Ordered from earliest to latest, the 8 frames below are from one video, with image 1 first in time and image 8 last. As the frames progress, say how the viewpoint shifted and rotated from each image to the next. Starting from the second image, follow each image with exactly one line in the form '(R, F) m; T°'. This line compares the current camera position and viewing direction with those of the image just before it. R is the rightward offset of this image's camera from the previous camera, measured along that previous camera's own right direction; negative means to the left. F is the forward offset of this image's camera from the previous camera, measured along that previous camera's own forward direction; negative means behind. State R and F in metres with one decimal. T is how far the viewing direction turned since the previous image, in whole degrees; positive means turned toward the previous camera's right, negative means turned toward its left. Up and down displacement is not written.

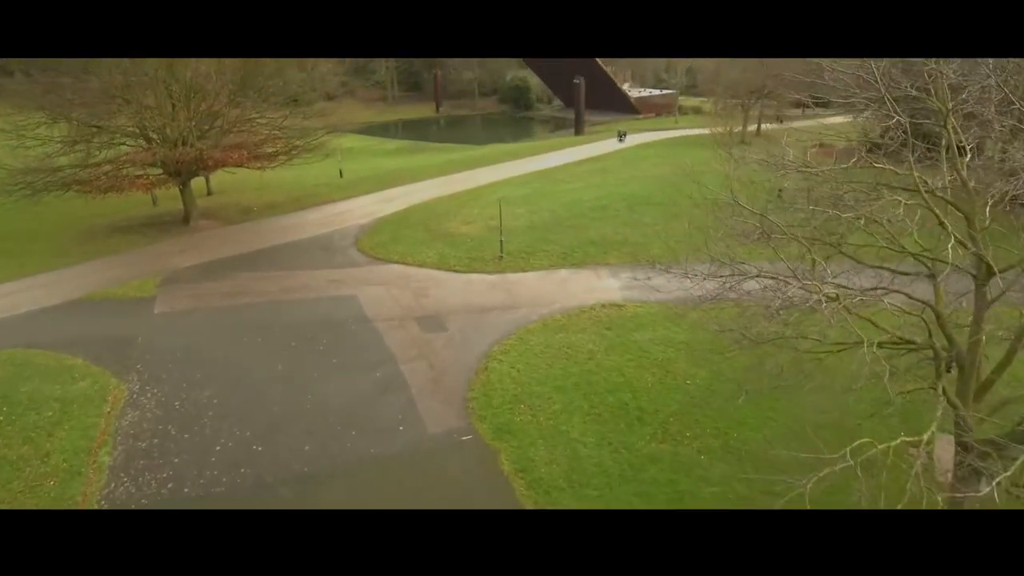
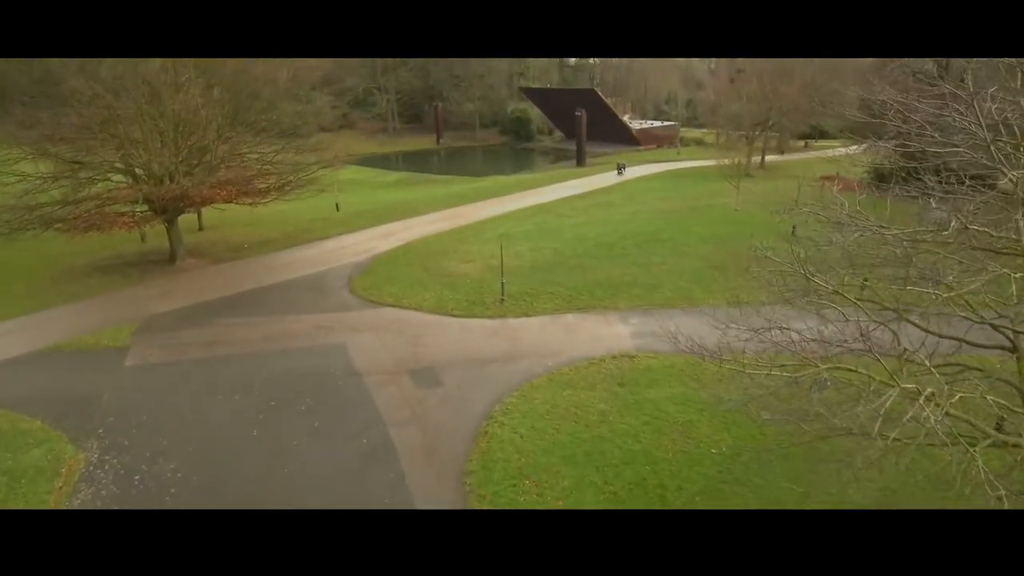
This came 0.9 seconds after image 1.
(0.0, +0.9) m; 0°
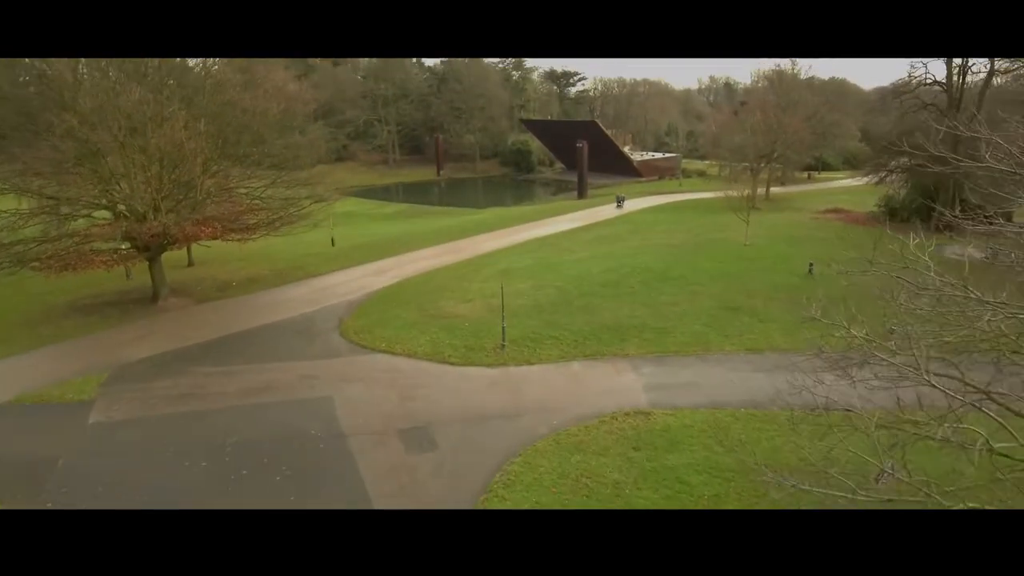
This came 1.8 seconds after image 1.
(0.0, +0.9) m; 0°
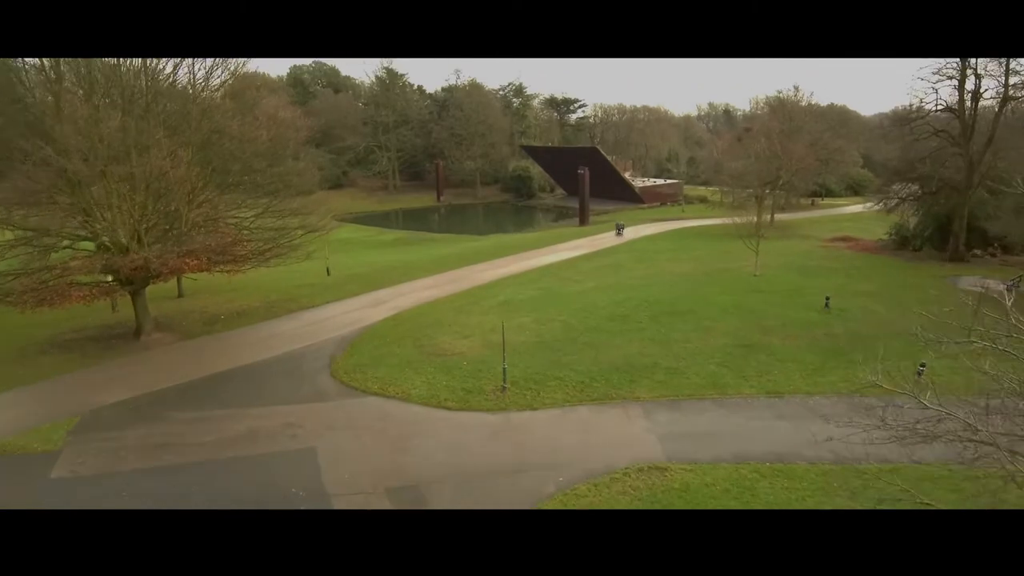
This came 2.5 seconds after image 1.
(0.0, +0.8) m; 0°
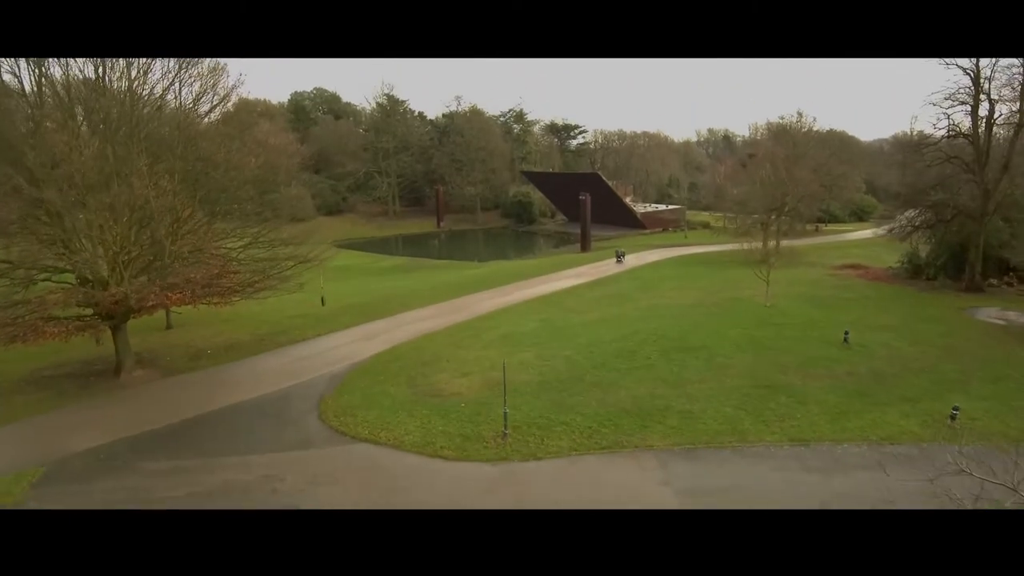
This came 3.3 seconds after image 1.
(0.0, +0.8) m; 0°
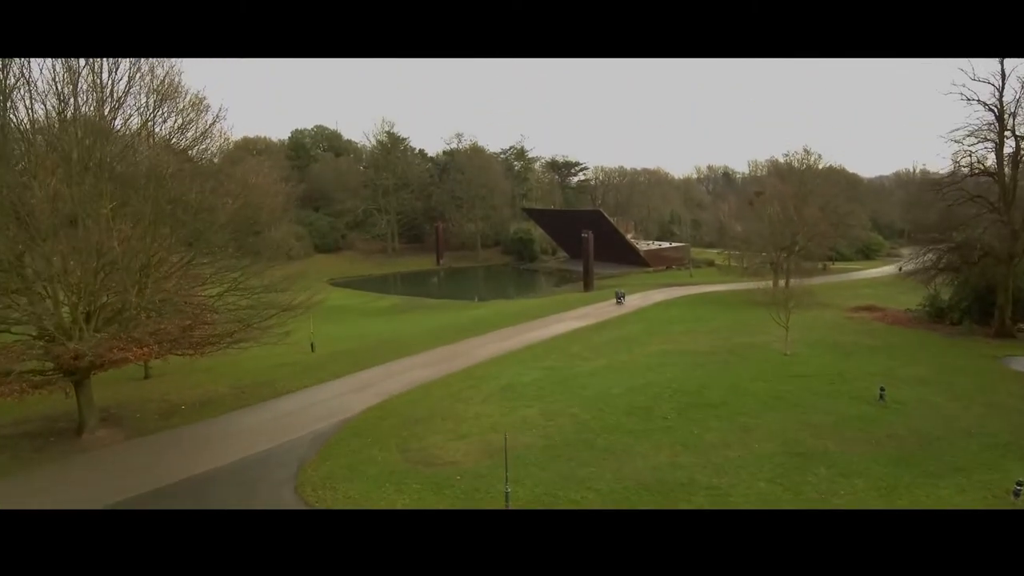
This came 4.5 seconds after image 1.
(0.0, +1.2) m; 0°
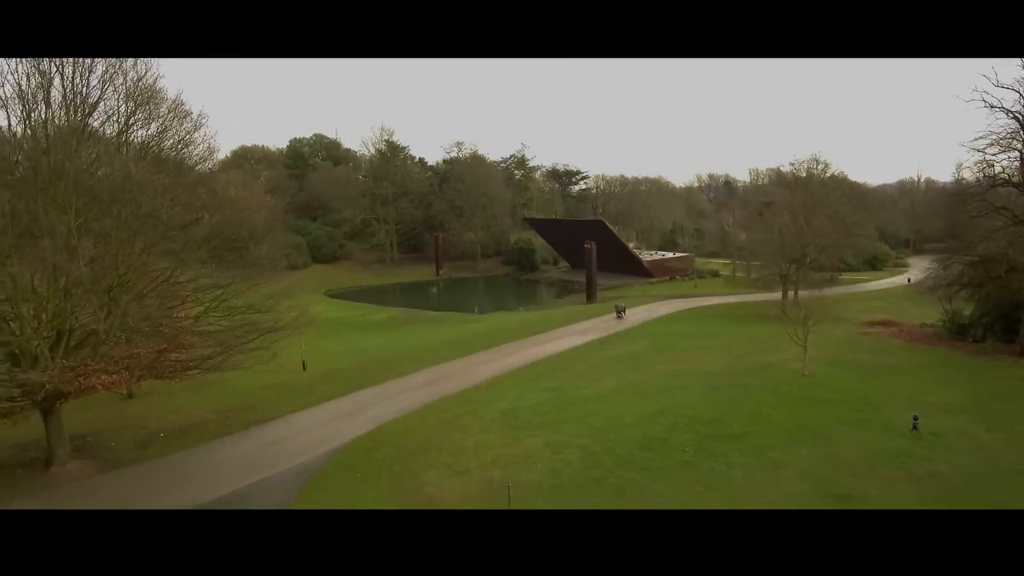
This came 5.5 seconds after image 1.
(-0.1, +1.0) m; 0°
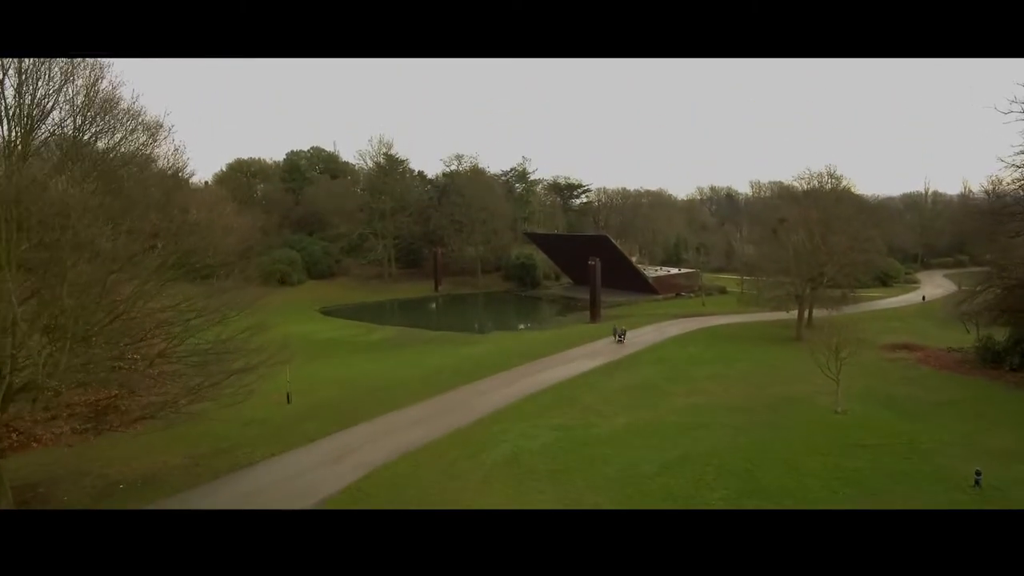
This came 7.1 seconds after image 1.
(-0.1, +1.5) m; 0°
